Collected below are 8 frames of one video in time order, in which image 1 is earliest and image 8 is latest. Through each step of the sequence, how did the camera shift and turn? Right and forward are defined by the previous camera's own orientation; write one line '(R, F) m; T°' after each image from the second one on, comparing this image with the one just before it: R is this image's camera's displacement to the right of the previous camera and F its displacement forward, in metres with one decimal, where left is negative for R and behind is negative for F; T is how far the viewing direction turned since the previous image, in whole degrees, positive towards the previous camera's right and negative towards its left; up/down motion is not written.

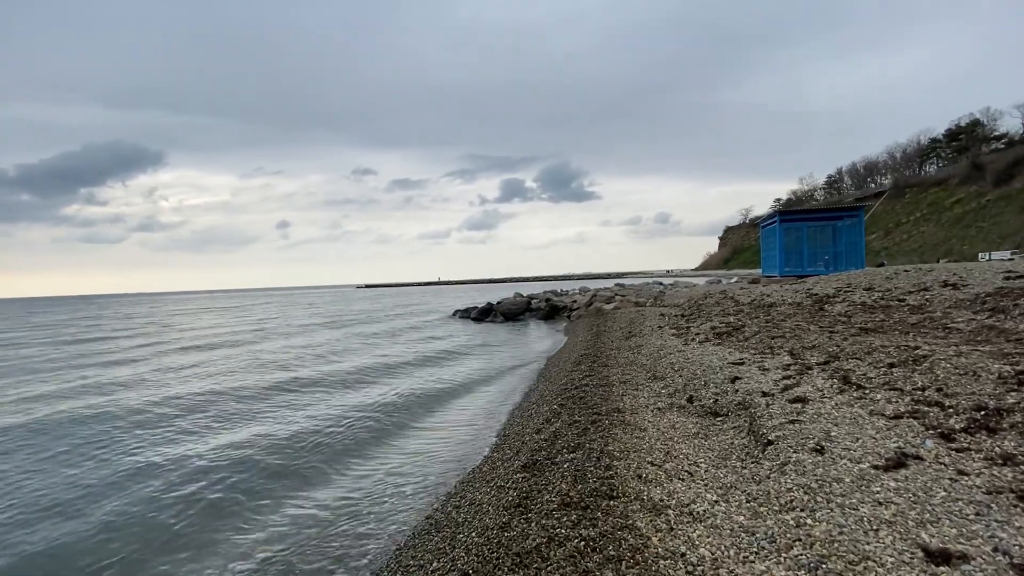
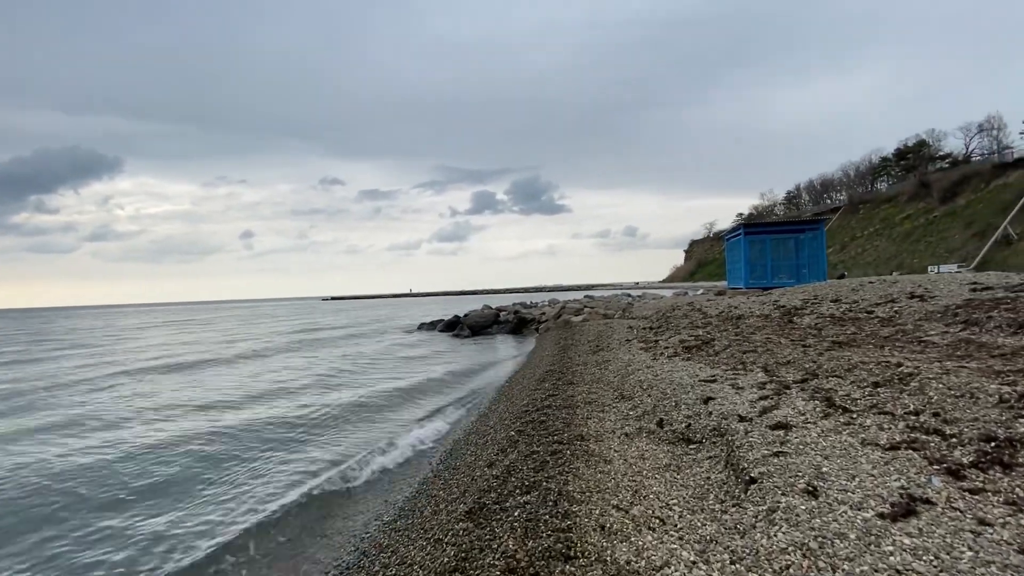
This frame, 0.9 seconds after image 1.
(+0.3, +0.9) m; +3°
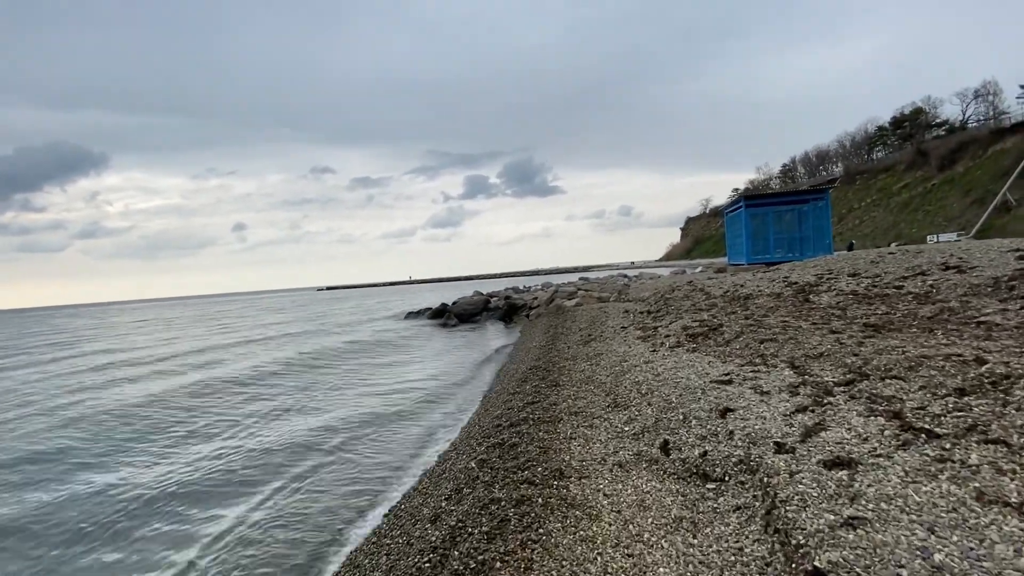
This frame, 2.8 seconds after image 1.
(+0.5, +1.9) m; 0°
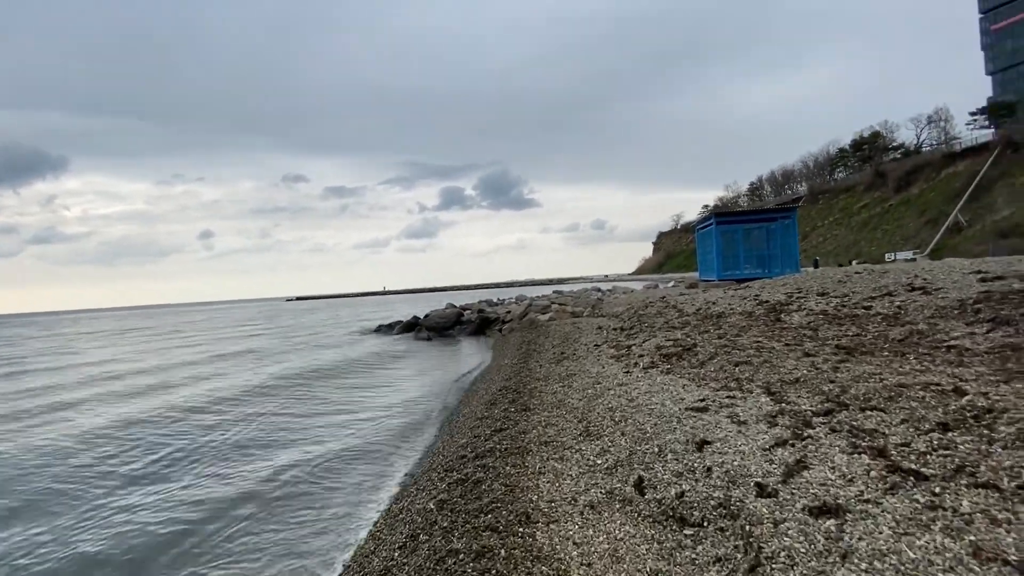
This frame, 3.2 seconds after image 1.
(+0.1, +0.4) m; +3°
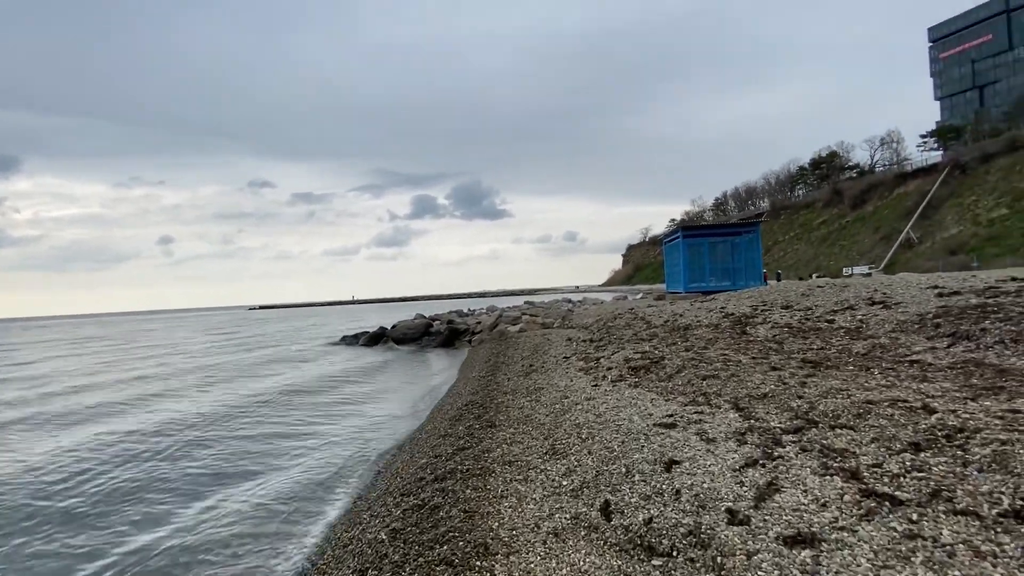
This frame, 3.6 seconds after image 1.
(+0.1, +0.3) m; +3°
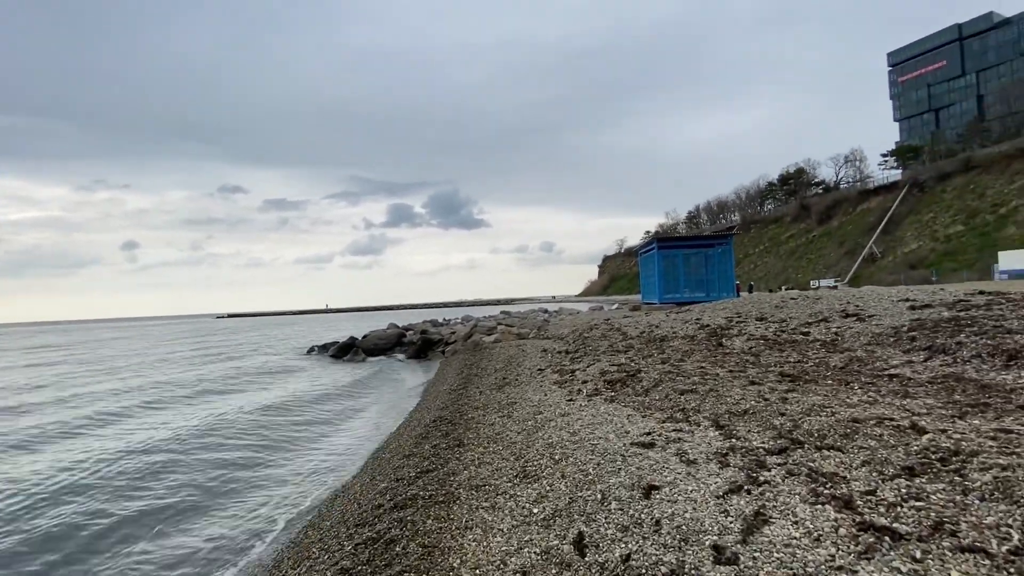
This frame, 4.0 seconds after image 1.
(+0.1, +0.5) m; +3°
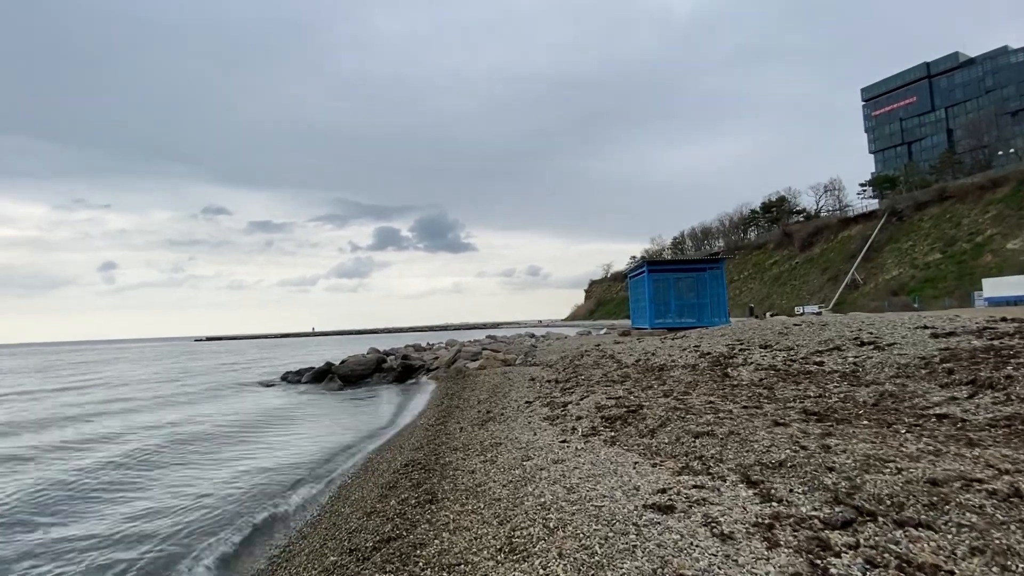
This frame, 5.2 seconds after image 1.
(0.0, +1.3) m; +2°
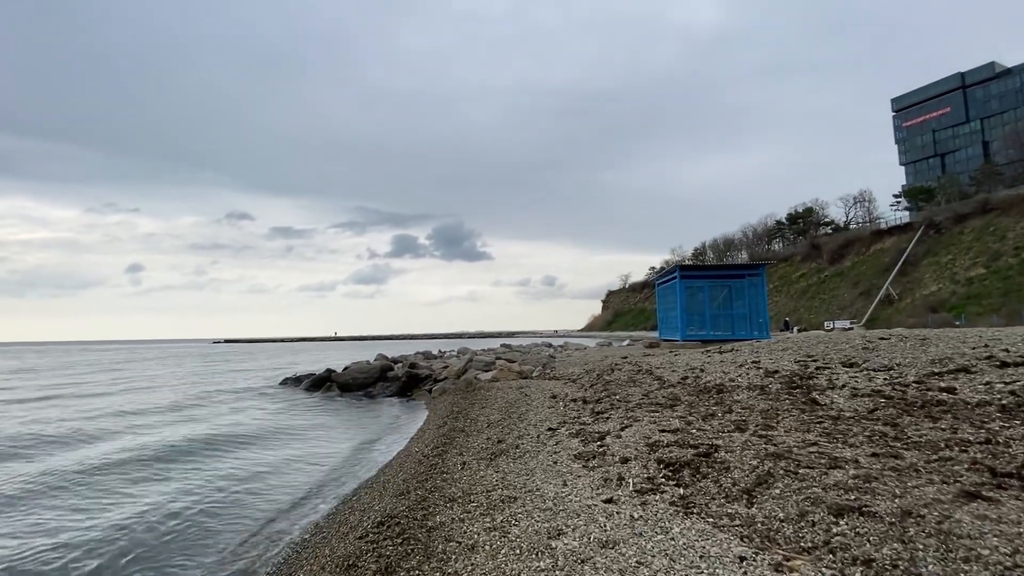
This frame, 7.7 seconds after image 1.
(-0.1, +2.8) m; -2°
